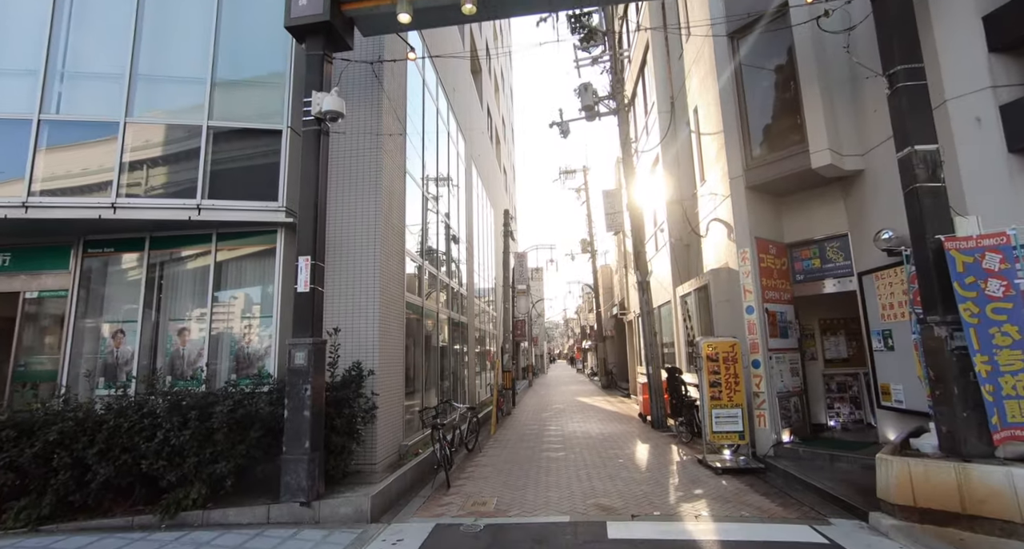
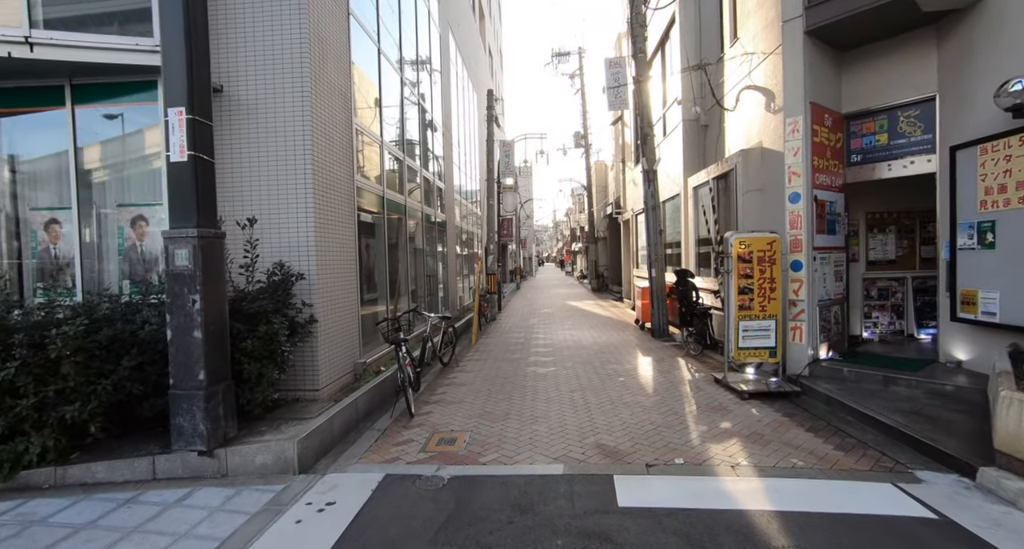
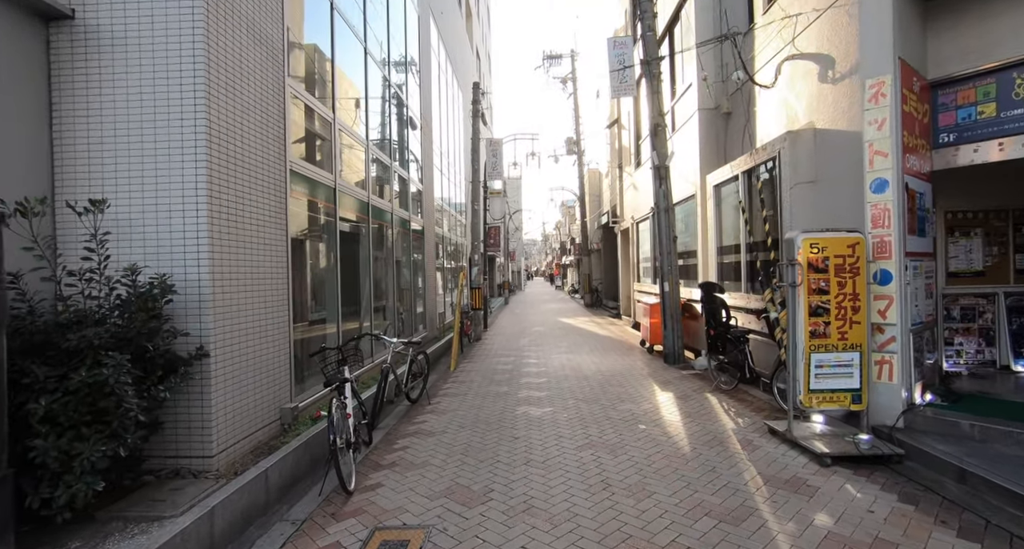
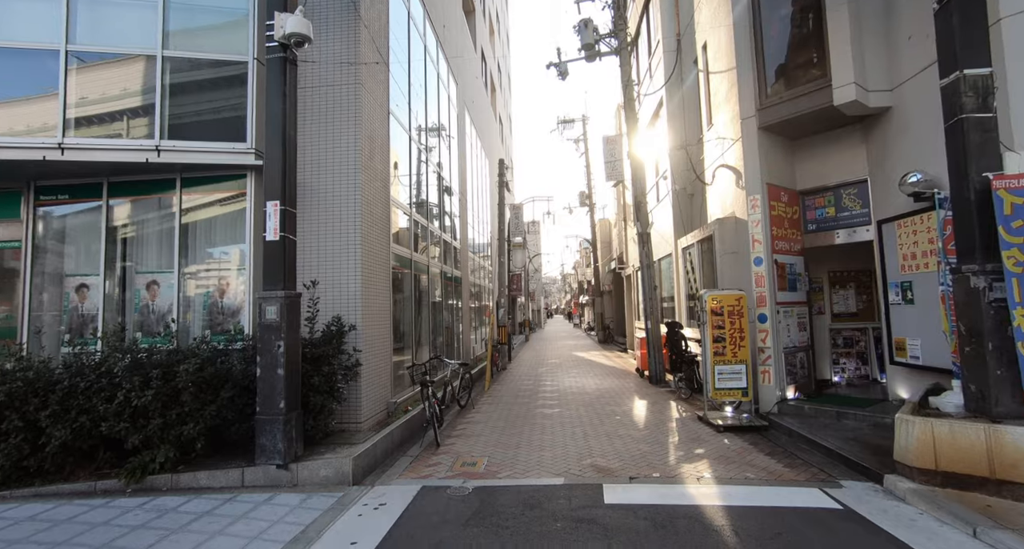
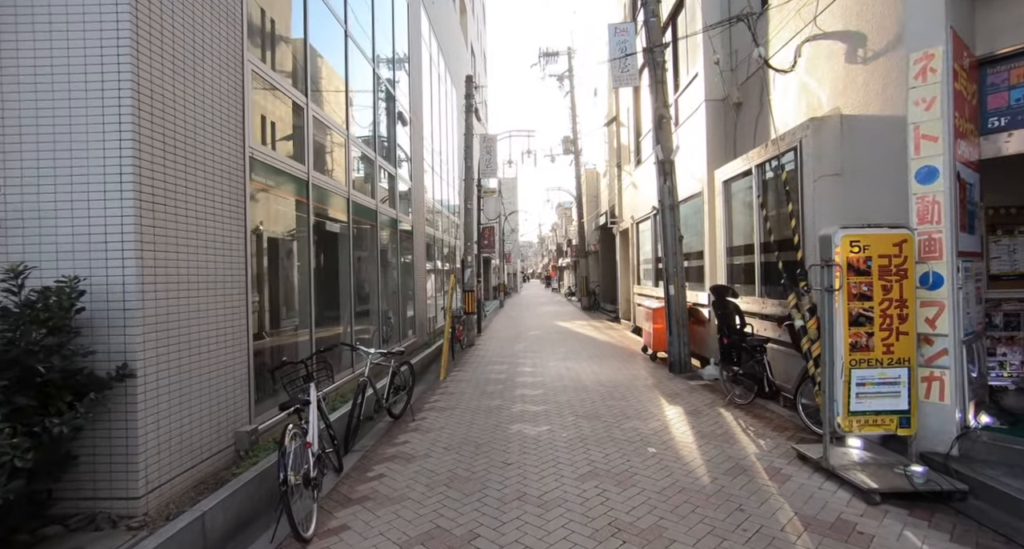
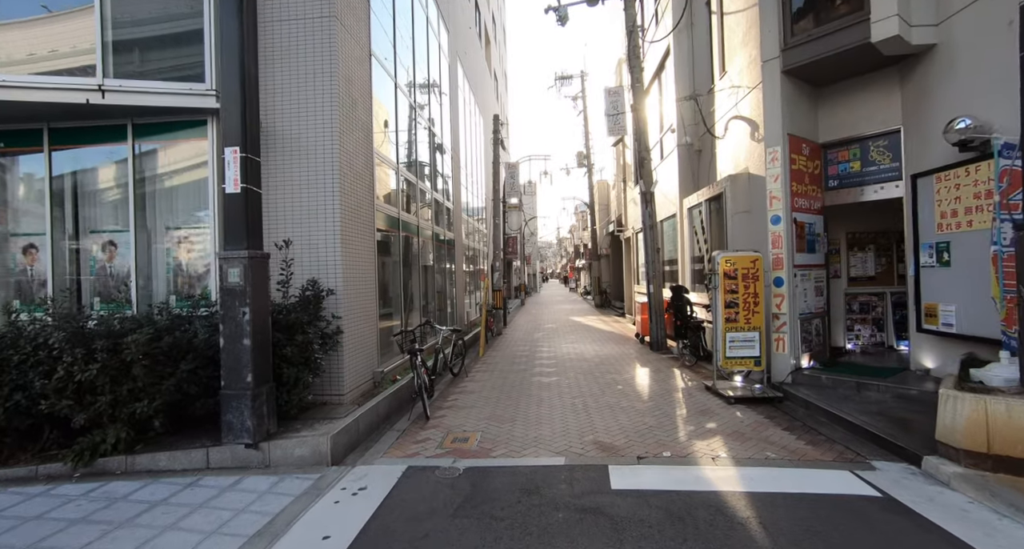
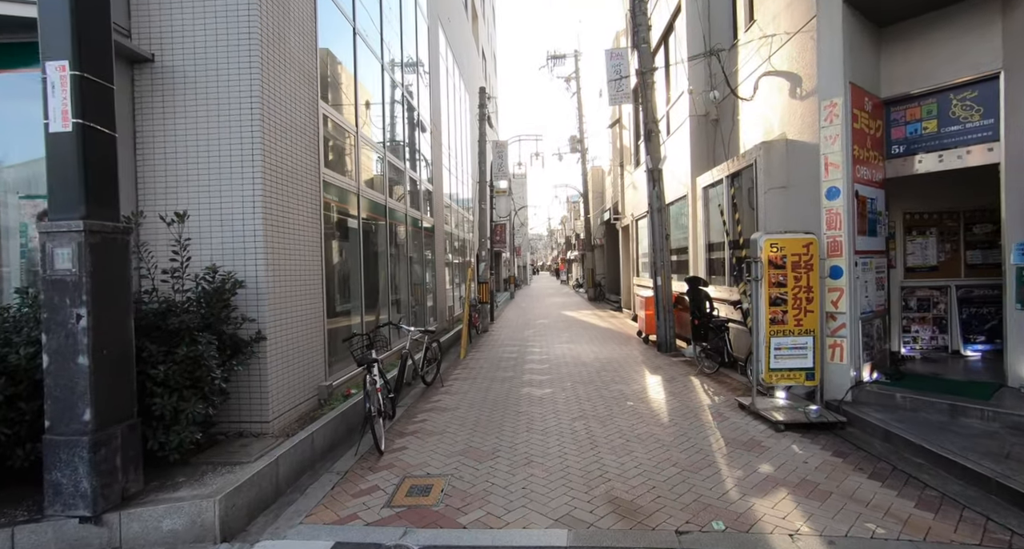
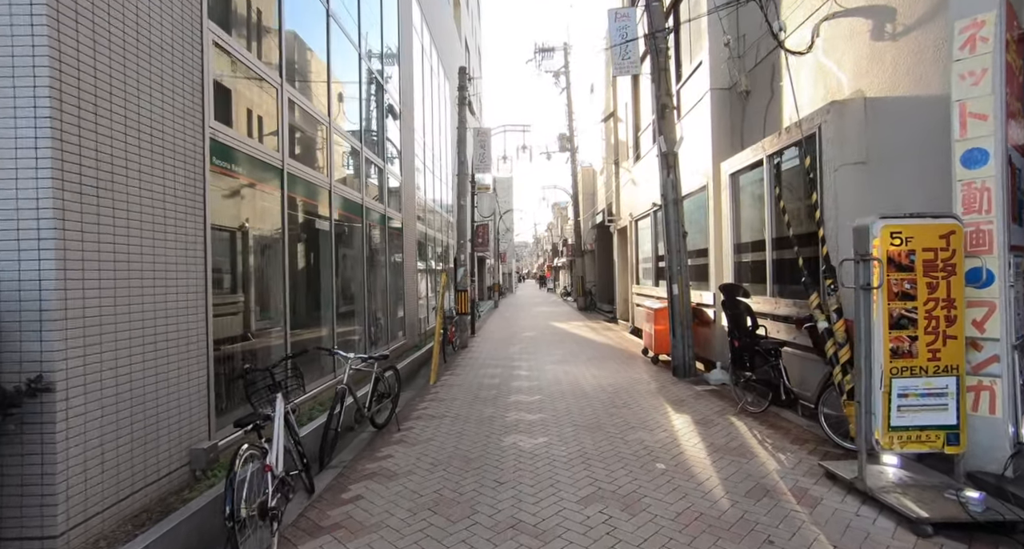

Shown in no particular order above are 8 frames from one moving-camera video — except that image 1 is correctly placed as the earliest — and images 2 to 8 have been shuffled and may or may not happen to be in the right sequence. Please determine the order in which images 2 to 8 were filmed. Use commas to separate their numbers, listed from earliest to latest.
4, 6, 2, 7, 3, 5, 8
